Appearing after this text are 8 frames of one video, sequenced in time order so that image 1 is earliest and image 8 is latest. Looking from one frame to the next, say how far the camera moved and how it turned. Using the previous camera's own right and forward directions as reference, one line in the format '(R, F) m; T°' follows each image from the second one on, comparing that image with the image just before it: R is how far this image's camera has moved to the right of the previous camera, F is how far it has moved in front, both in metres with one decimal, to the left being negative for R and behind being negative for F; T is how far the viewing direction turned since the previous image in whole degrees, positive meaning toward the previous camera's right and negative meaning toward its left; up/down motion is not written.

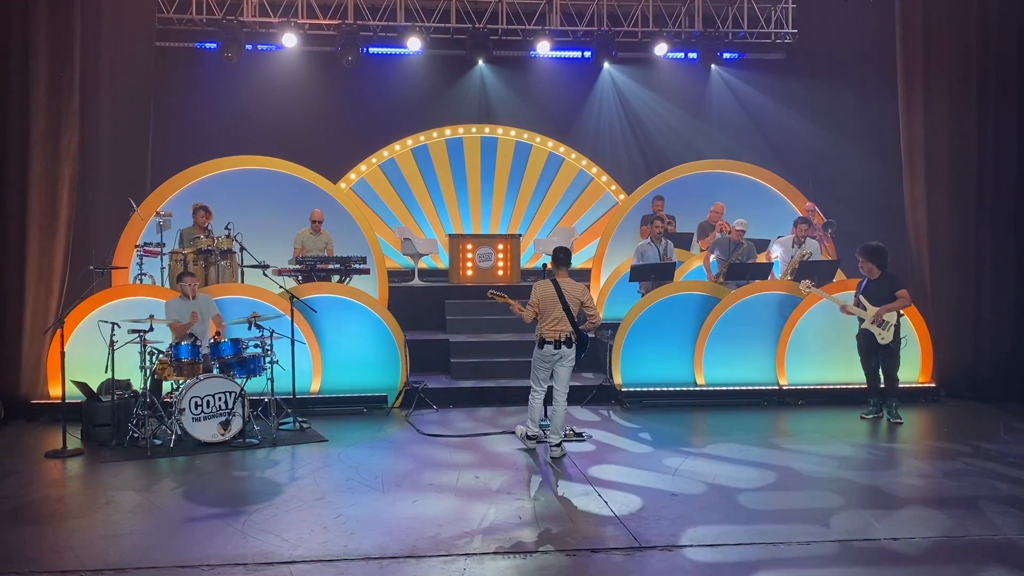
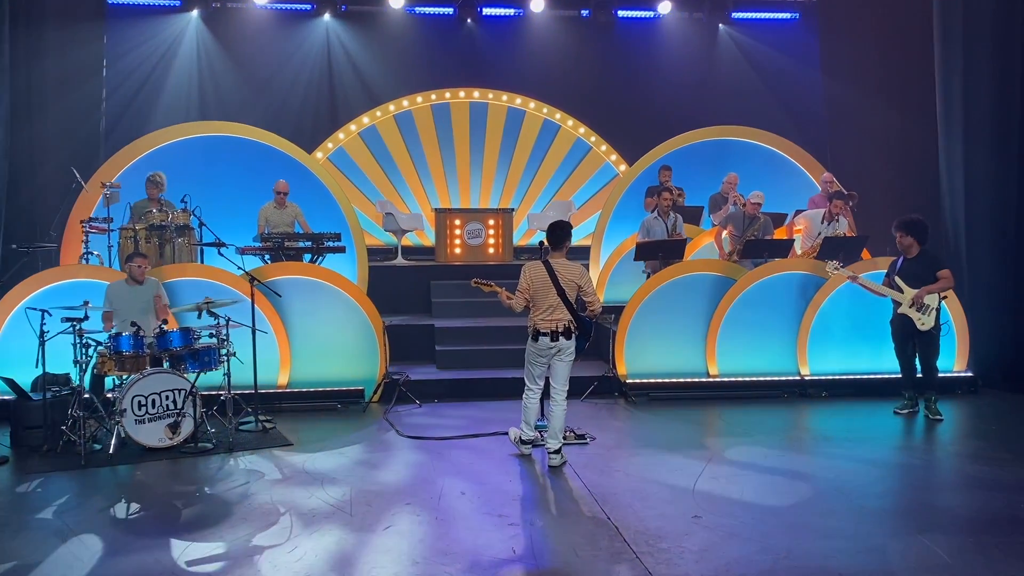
(0.0, +0.7) m; +1°
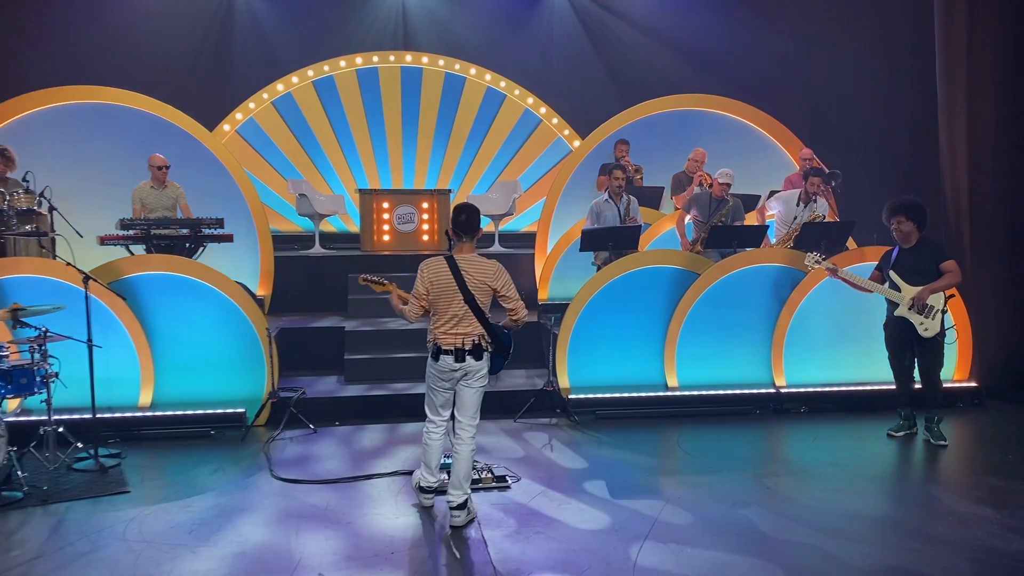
(+0.3, +1.0) m; +2°
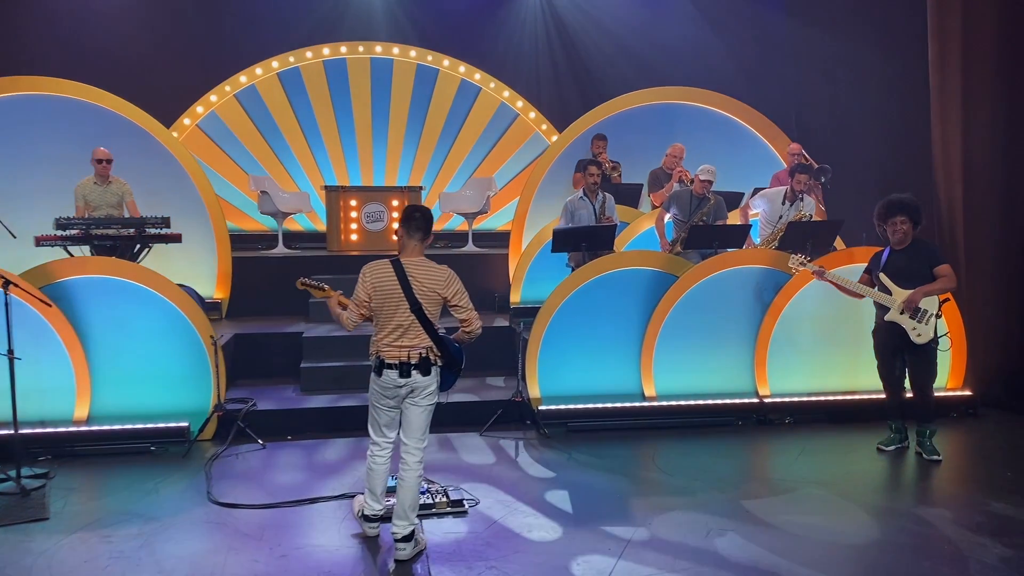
(+0.1, +0.3) m; +1°
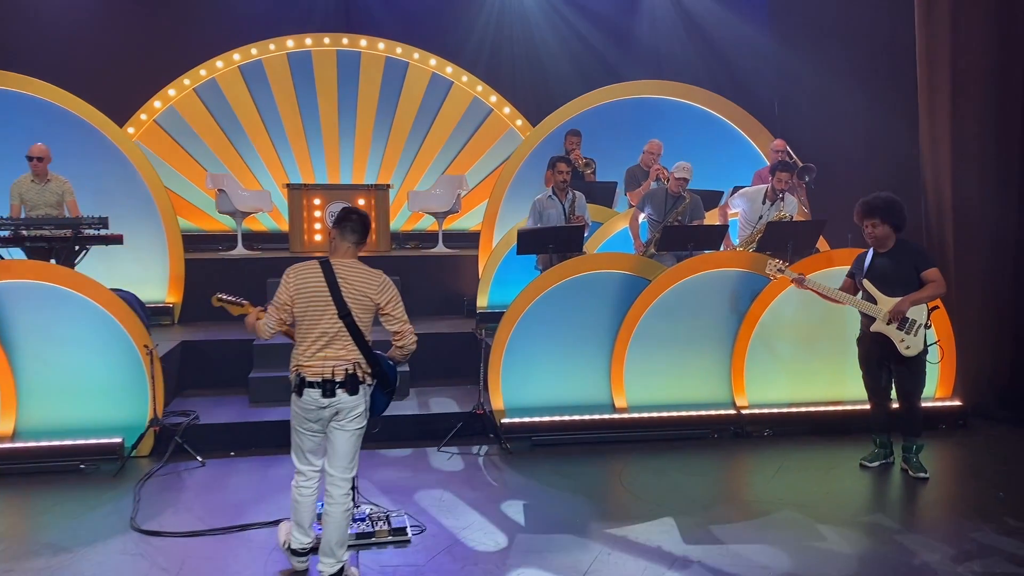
(+0.2, +0.3) m; 0°
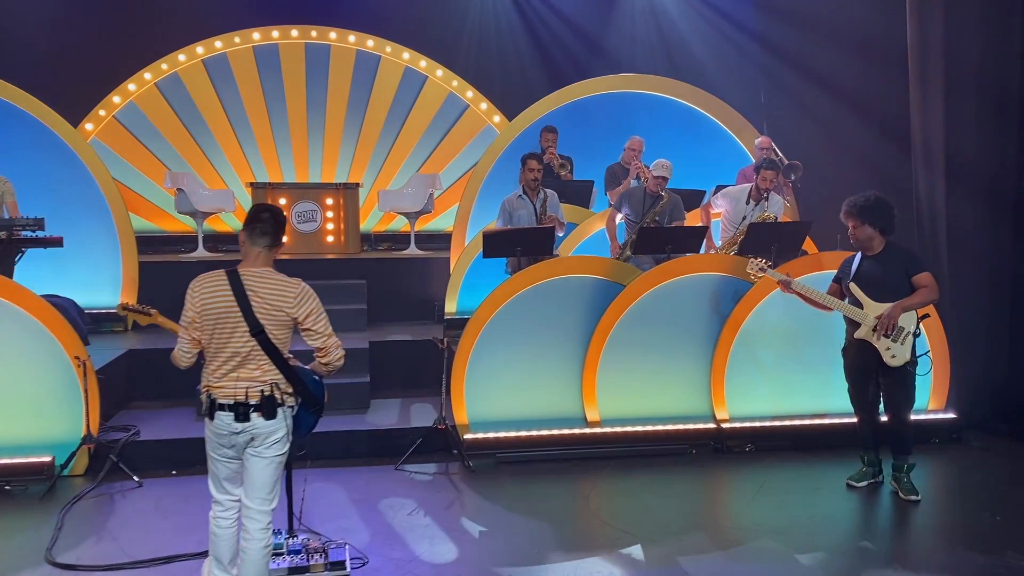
(+0.2, +0.3) m; 0°
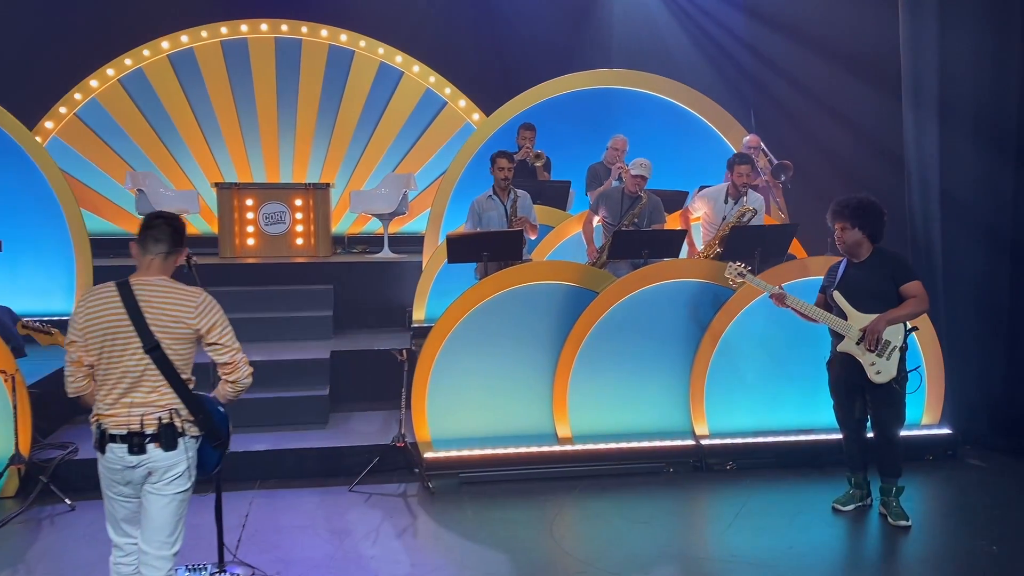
(+0.2, +0.3) m; 0°
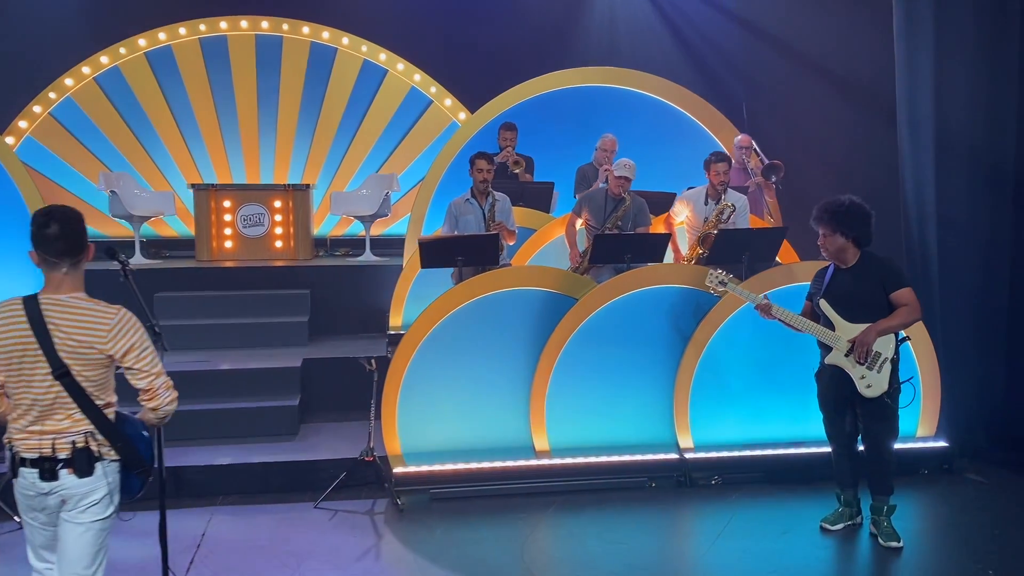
(+0.1, +0.2) m; 0°
